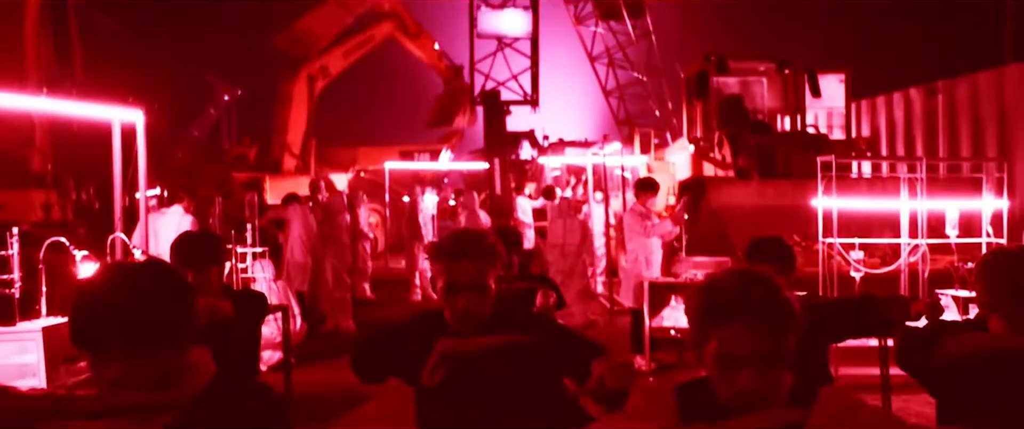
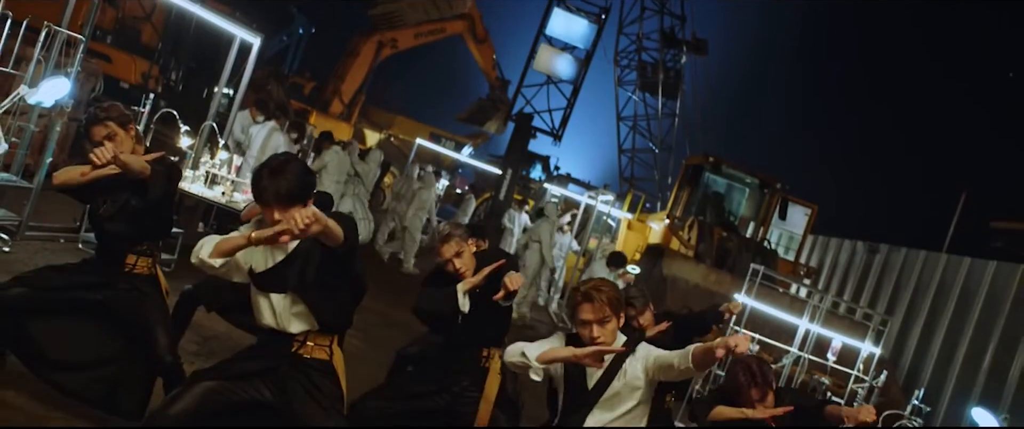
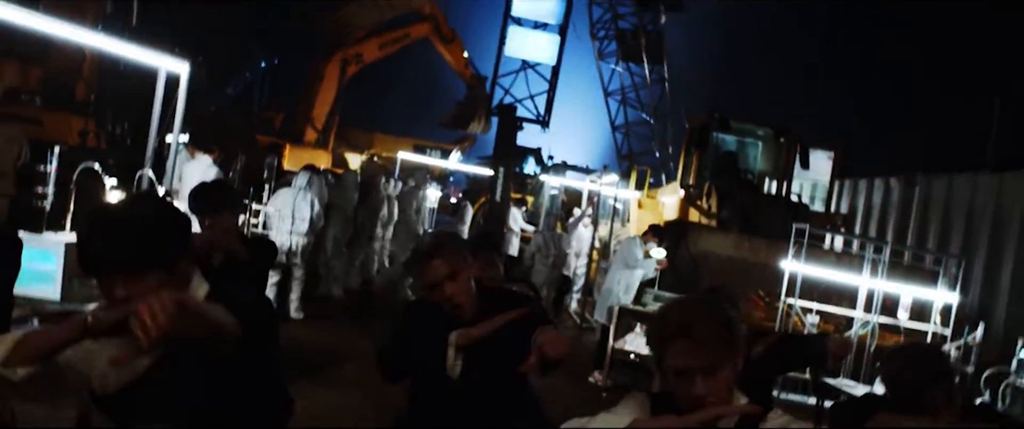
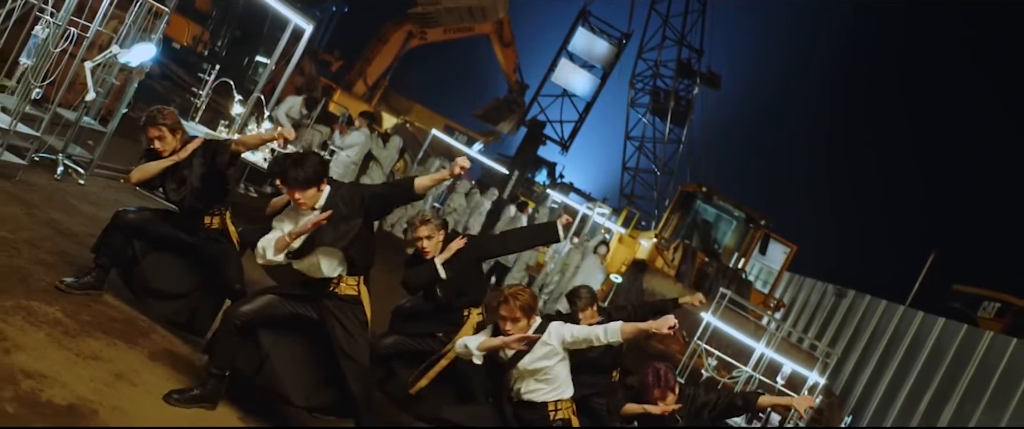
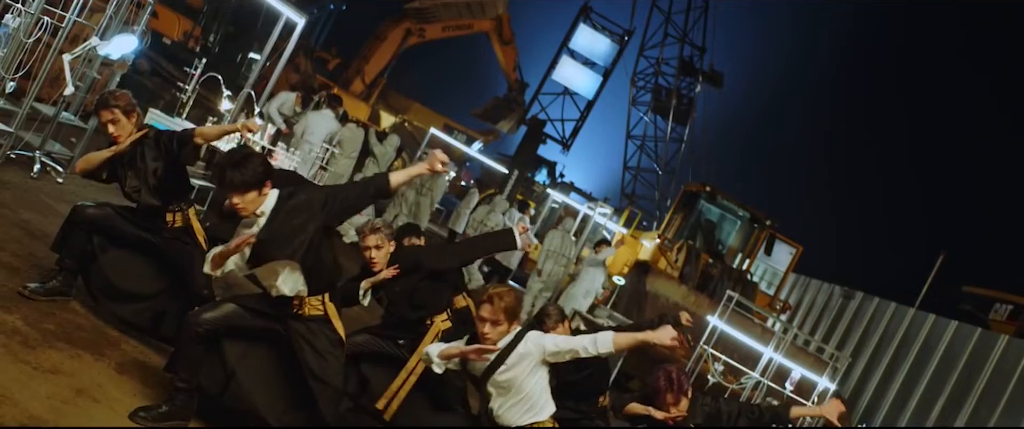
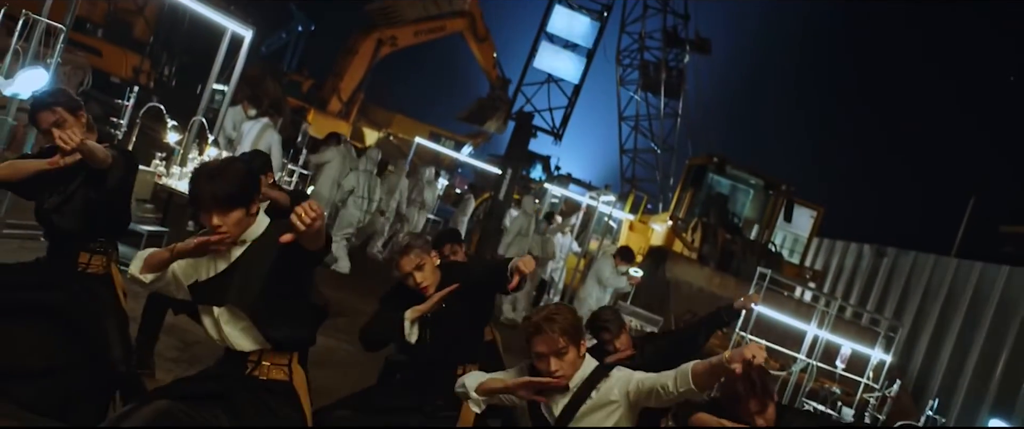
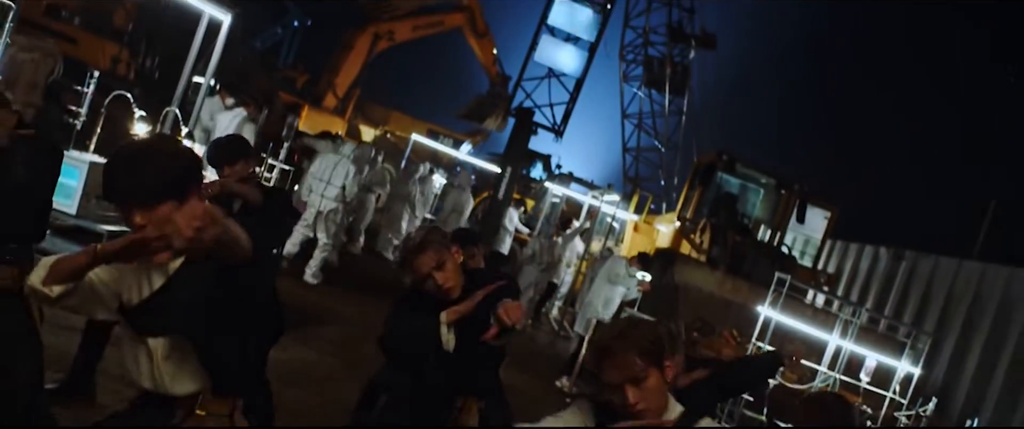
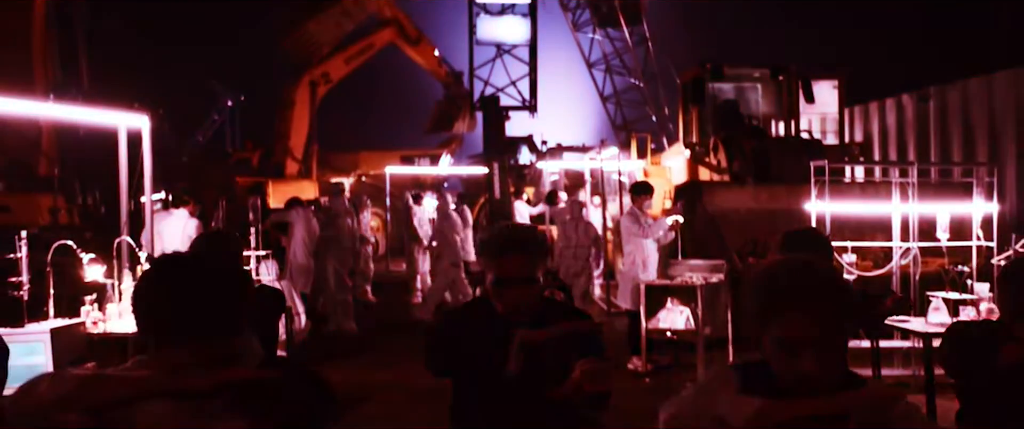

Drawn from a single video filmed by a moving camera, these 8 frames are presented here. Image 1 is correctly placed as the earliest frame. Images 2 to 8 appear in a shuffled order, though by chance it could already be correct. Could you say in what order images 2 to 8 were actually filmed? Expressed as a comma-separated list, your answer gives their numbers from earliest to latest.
8, 3, 7, 6, 2, 5, 4
